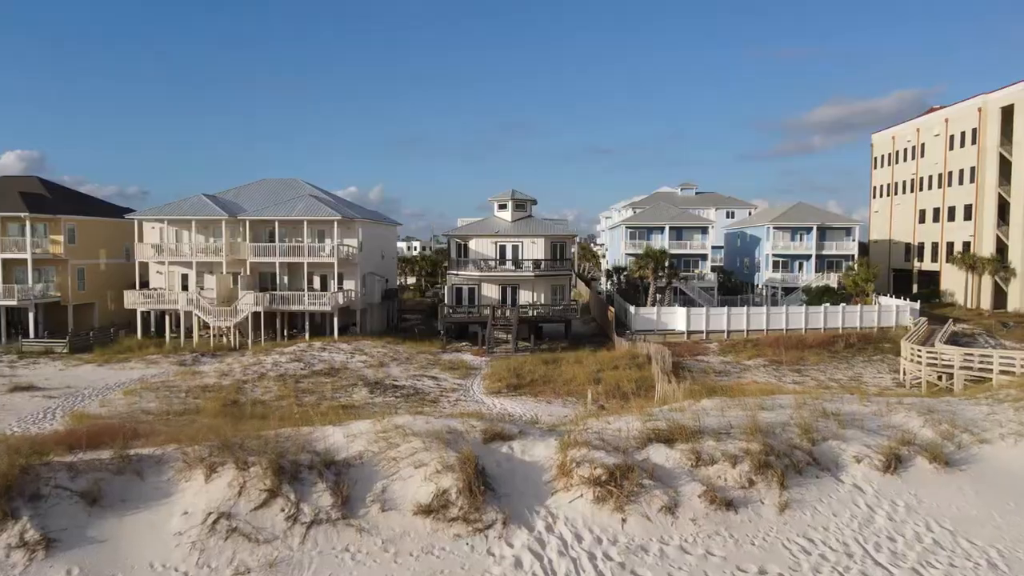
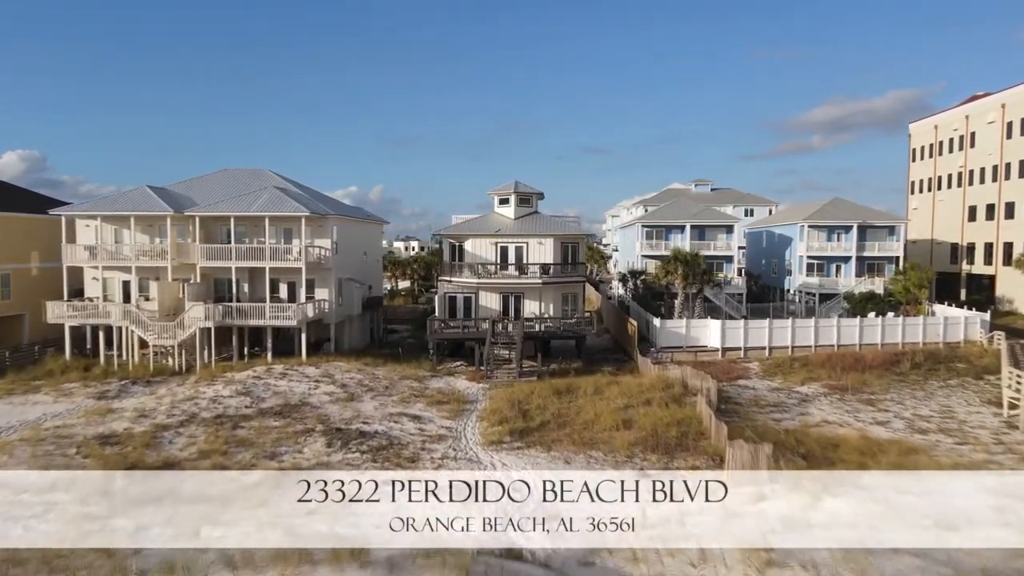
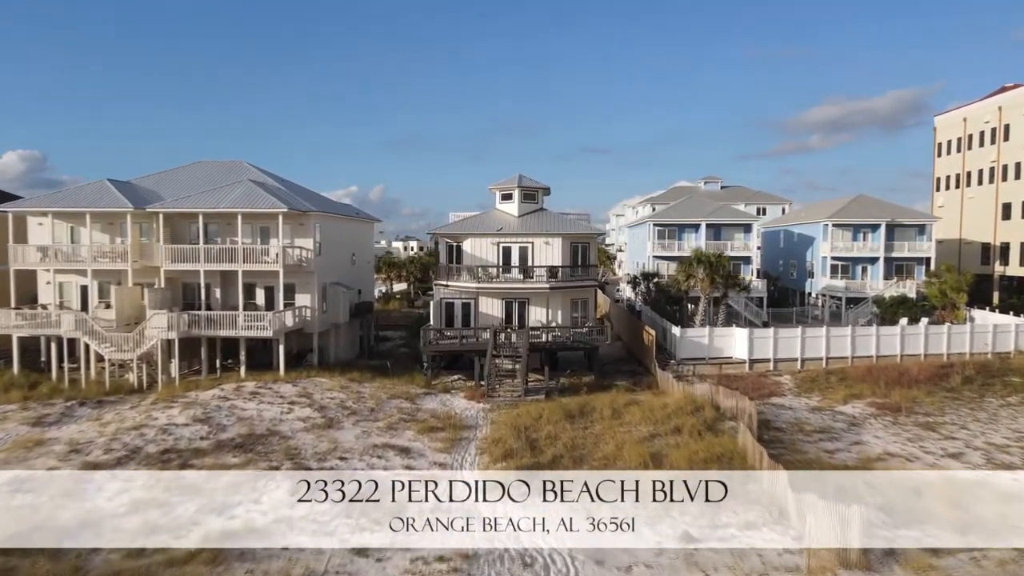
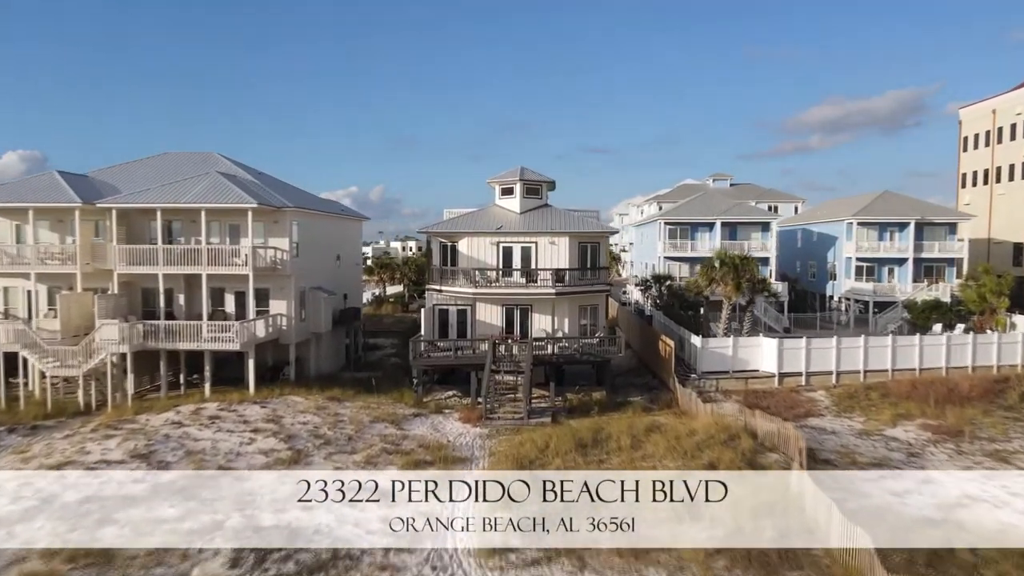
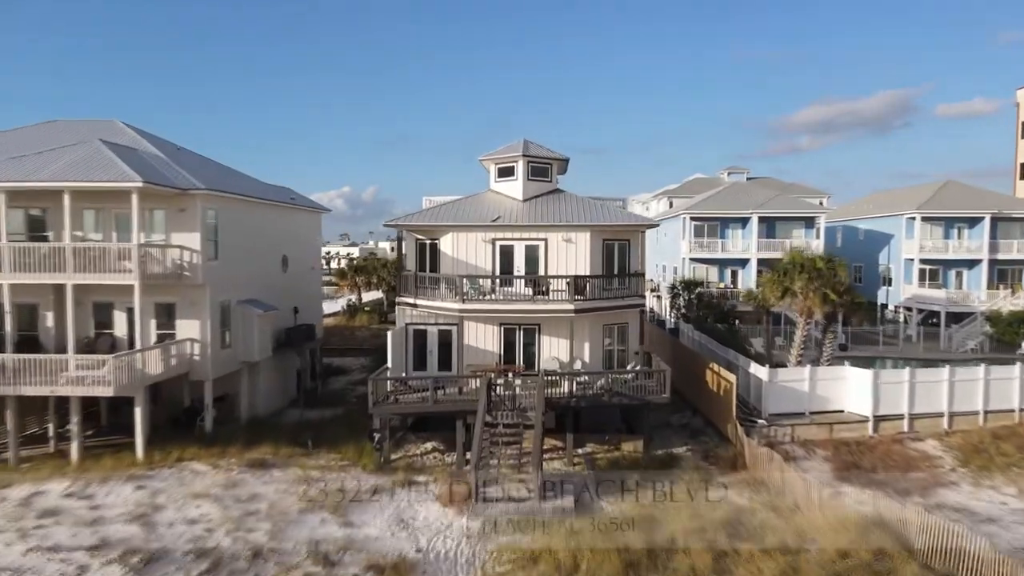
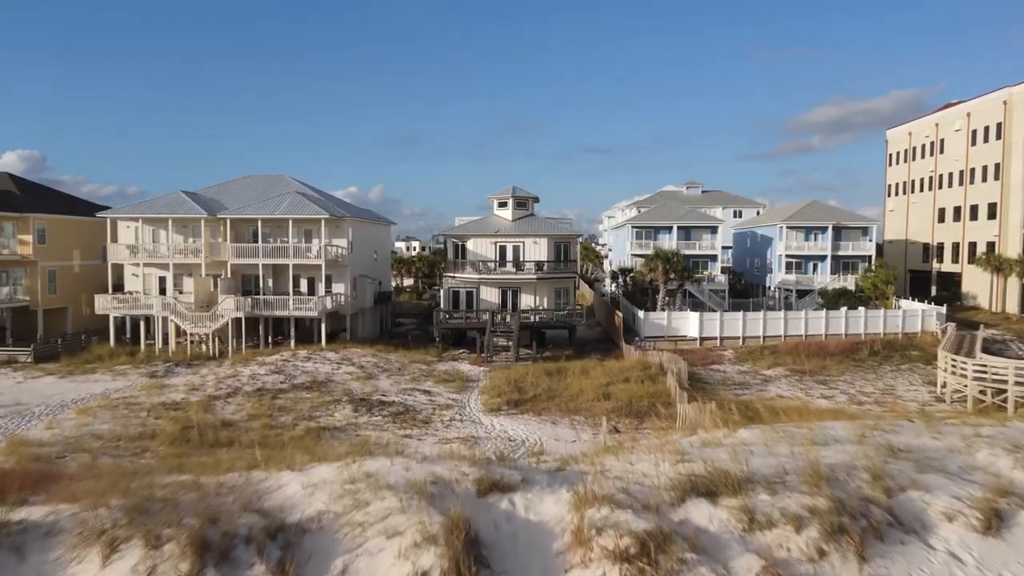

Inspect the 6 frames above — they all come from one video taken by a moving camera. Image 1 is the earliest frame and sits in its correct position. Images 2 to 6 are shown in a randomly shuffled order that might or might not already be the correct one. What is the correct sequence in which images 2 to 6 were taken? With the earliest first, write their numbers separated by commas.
6, 2, 3, 4, 5
